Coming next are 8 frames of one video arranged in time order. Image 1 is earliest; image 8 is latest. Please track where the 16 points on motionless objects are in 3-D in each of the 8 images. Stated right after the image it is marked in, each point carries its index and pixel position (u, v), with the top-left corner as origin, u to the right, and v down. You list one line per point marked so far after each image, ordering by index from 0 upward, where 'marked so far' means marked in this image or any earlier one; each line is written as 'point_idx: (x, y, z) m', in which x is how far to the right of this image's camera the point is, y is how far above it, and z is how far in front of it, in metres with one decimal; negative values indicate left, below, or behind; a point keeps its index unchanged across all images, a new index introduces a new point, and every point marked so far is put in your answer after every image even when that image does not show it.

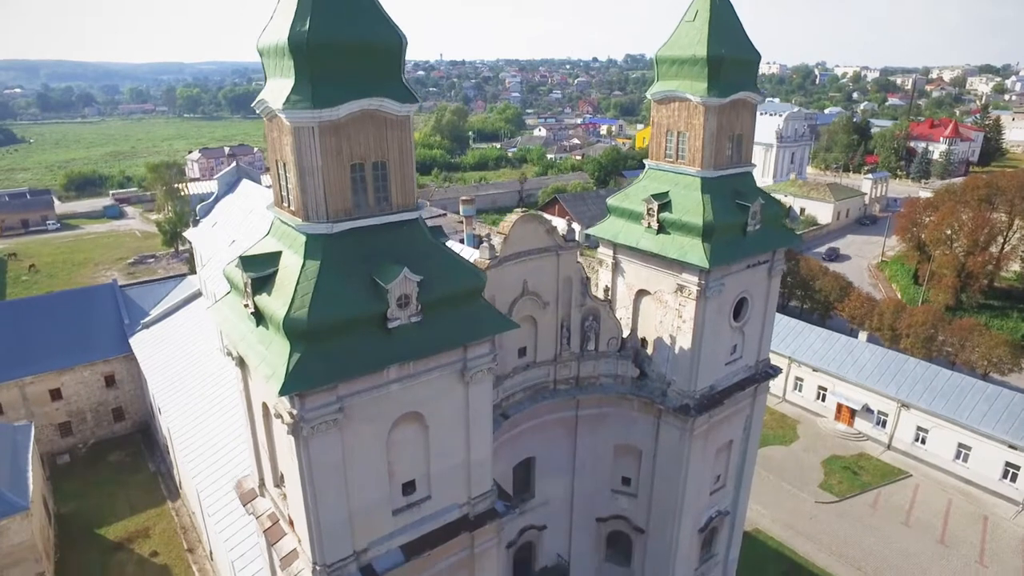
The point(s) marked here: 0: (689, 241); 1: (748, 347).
0: (+4.3, +1.1, +15.9) m
1: (+6.5, -1.6, +18.0) m
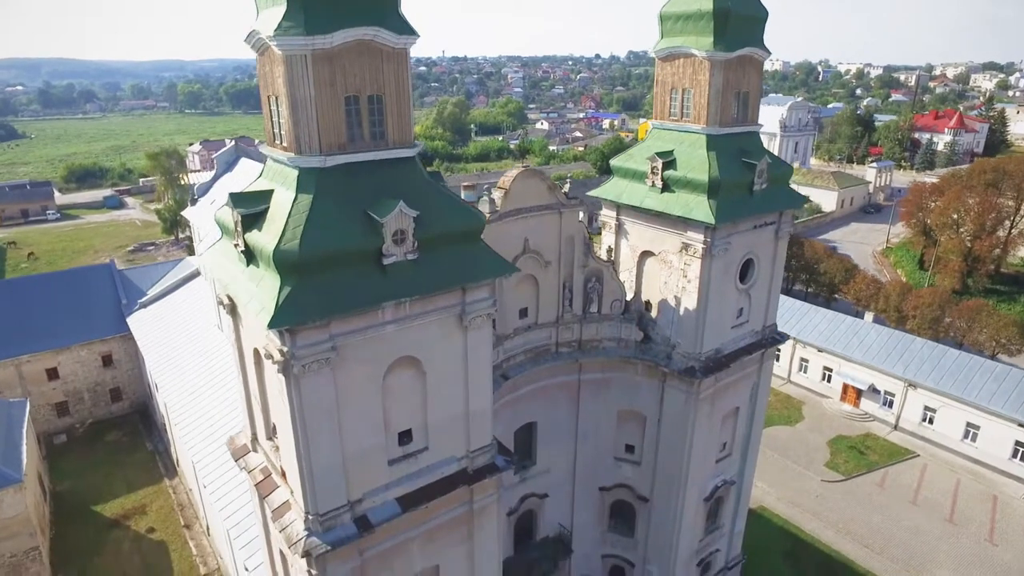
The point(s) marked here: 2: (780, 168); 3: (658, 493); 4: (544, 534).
0: (+4.3, +2.1, +15.5) m
1: (+6.6, -0.6, +17.6) m
2: (+6.8, +3.0, +16.5) m
3: (+4.1, -5.8, +18.3) m
4: (+0.9, -7.2, +18.9) m
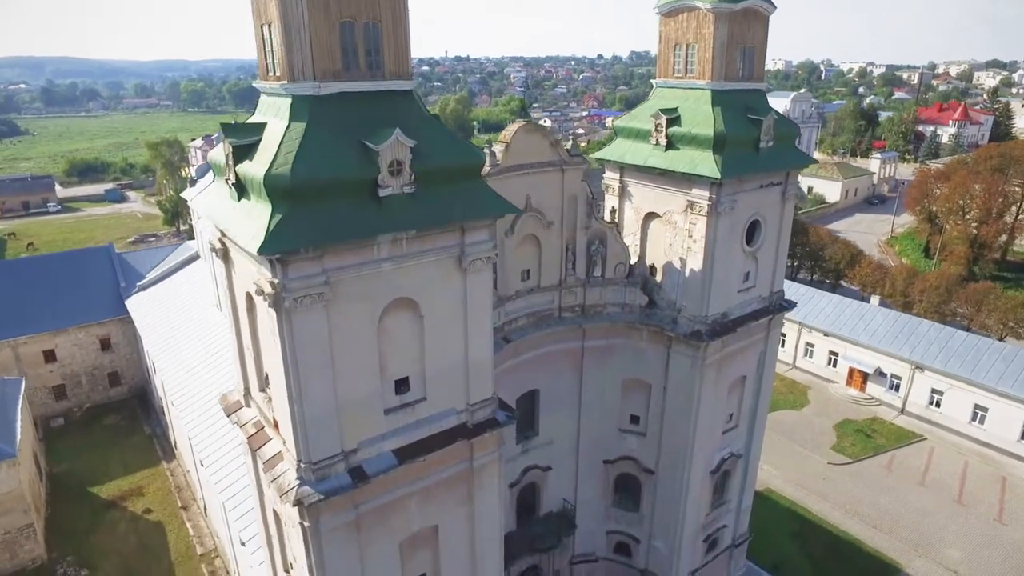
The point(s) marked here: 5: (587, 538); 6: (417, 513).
0: (+4.4, +3.1, +15.1) m
1: (+6.6, +0.4, +17.2) m
2: (+6.8, +4.0, +16.1) m
3: (+4.2, -4.9, +17.9) m
4: (+1.0, -6.3, +18.5) m
5: (+2.3, -7.6, +19.6) m
6: (-1.8, -4.1, +11.8) m
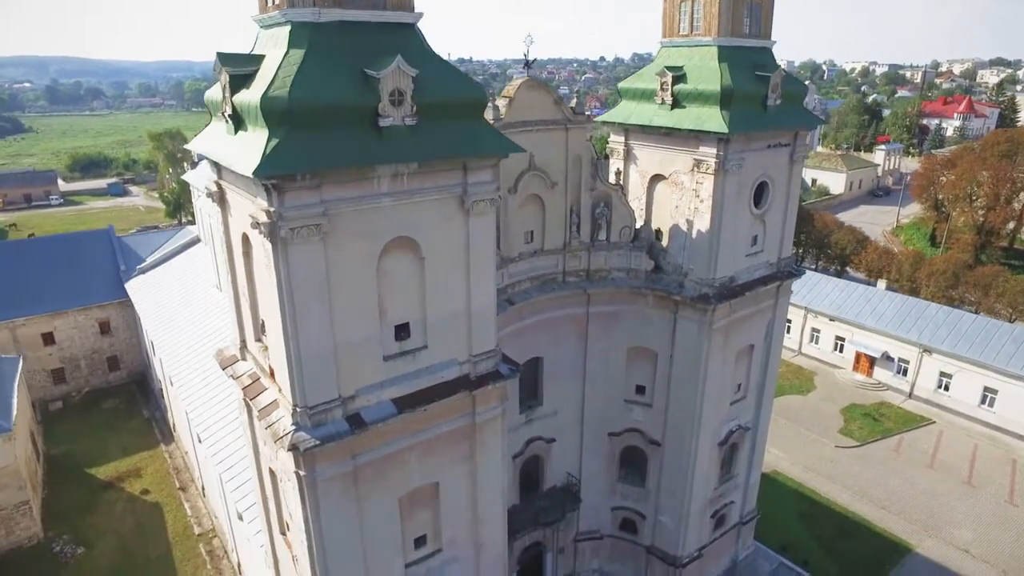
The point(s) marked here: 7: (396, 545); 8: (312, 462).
0: (+4.4, +4.0, +14.8) m
1: (+6.7, +1.3, +16.8) m
2: (+6.9, +4.9, +15.8) m
3: (+4.3, -4.0, +17.5) m
4: (+1.0, -5.4, +18.1) m
5: (+2.4, -6.7, +19.2) m
6: (-1.7, -3.2, +11.5) m
7: (-2.1, -4.7, +11.7) m
8: (-3.1, -2.7, +10.1) m
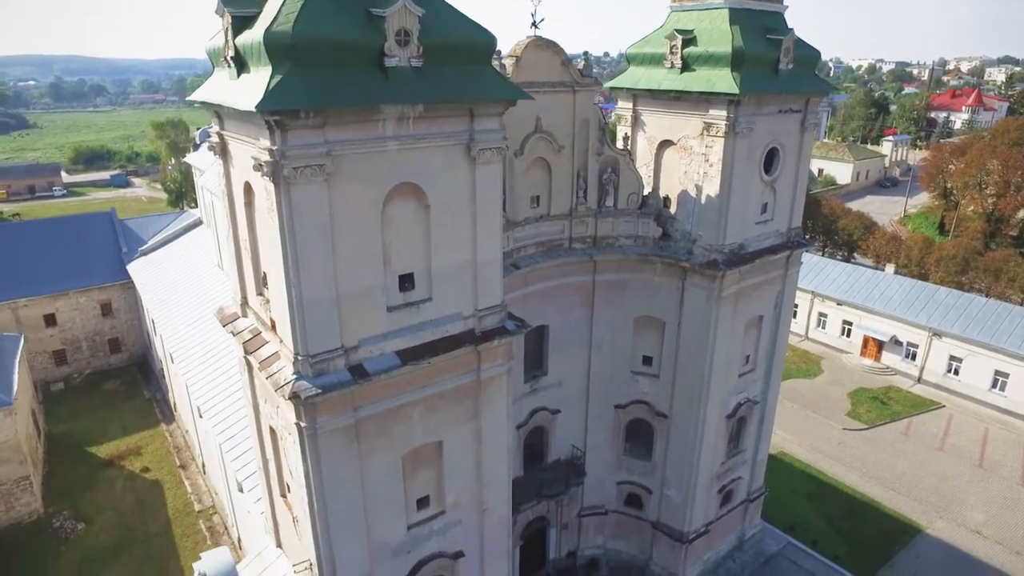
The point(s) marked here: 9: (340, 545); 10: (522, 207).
0: (+4.6, +4.8, +14.5) m
1: (+6.8, +2.0, +16.6) m
2: (+7.0, +5.7, +15.5) m
3: (+4.4, -3.2, +17.2) m
4: (+1.2, -4.6, +17.9) m
5: (+2.5, -5.9, +19.0) m
6: (-1.6, -2.4, +11.3) m
7: (-2.0, -3.8, +11.5) m
8: (-3.0, -1.9, +9.9) m
9: (-2.9, -4.3, +10.9) m
10: (+0.2, +1.9, +15.1) m
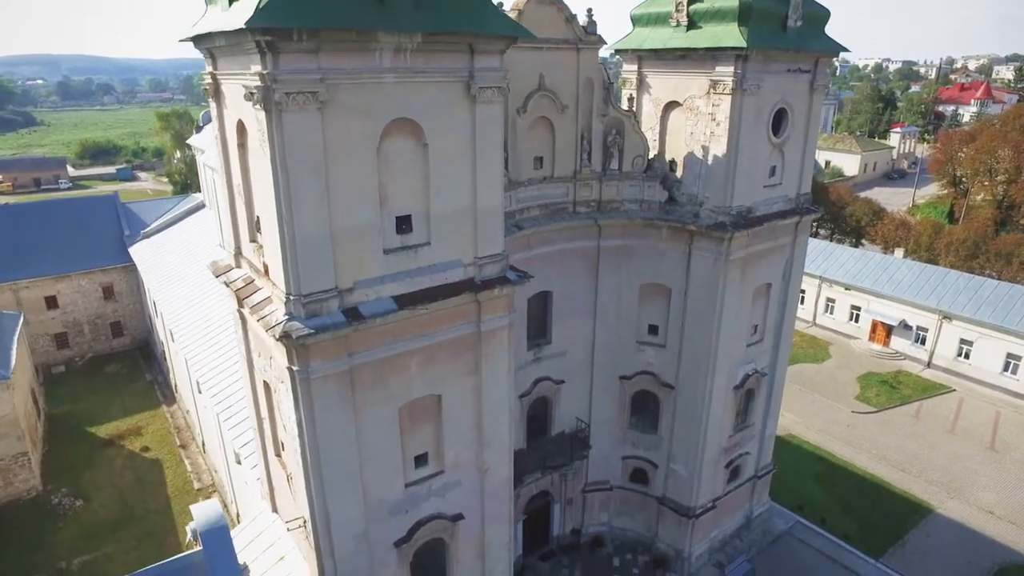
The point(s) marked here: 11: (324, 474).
0: (+4.6, +5.7, +14.2) m
1: (+6.9, +2.9, +16.2) m
2: (+7.1, +6.5, +15.2) m
3: (+4.4, -2.3, +16.8) m
4: (+1.2, -3.8, +17.5) m
5: (+2.6, -5.0, +18.6) m
6: (-1.6, -1.5, +10.9) m
7: (-2.0, -3.0, +11.2) m
8: (-3.0, -1.0, +9.6) m
9: (-2.9, -3.4, +10.5) m
10: (+0.3, +2.7, +14.7) m
11: (-3.0, -2.9, +10.3) m
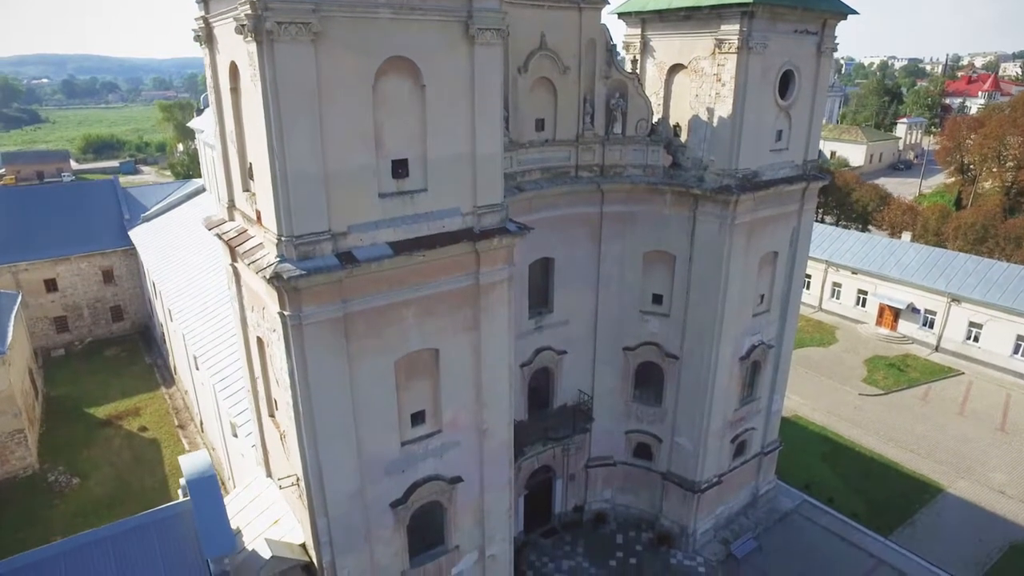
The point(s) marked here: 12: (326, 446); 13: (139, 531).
0: (+4.6, +6.5, +13.9) m
1: (+6.9, +3.7, +15.9) m
2: (+7.1, +7.3, +14.8) m
3: (+4.5, -1.5, +16.5) m
4: (+1.3, -3.0, +17.2) m
5: (+2.6, -4.3, +18.3) m
6: (-1.6, -0.7, +10.6) m
7: (-2.0, -2.1, +10.9) m
8: (-3.0, -0.2, +9.3) m
9: (-2.9, -2.6, +10.3) m
10: (+0.3, +3.5, +14.4) m
11: (-3.0, -2.1, +10.0) m
12: (-2.9, -2.5, +10.2) m
13: (-6.2, -3.9, +10.8) m
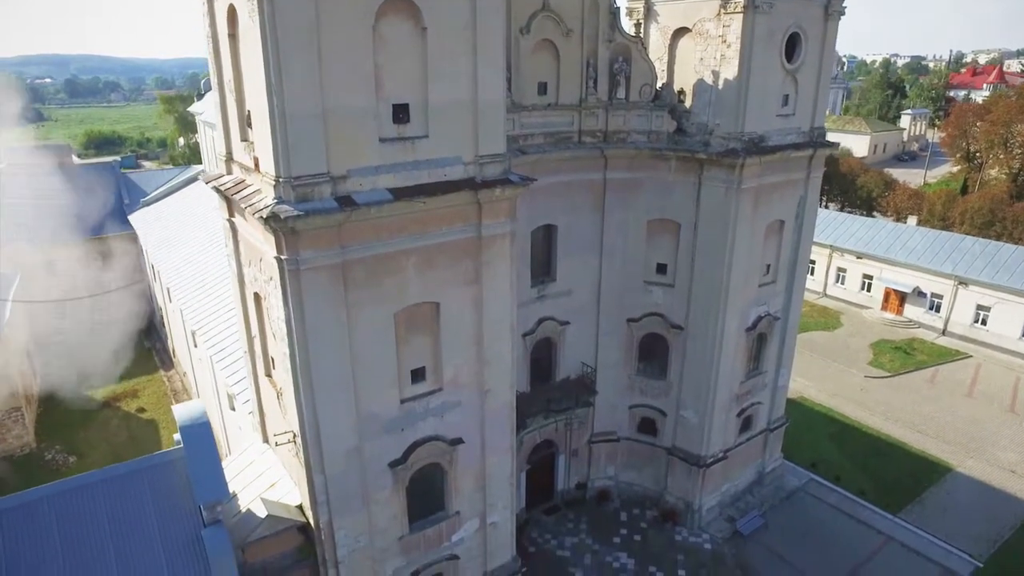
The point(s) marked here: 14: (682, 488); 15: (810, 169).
0: (+4.7, +7.2, +13.7) m
1: (+7.0, +4.4, +15.6) m
2: (+7.2, +8.1, +14.6) m
3: (+4.5, -0.8, +16.3) m
4: (+1.3, -2.2, +16.9) m
5: (+2.7, -3.5, +18.0) m
6: (-1.5, +0.1, +10.4) m
7: (-1.9, -1.4, +10.7) m
8: (-3.0, +0.6, +9.1) m
9: (-2.9, -1.8, +10.0) m
10: (+0.4, +4.3, +14.2) m
11: (-2.9, -1.4, +9.8) m
12: (-2.9, -1.7, +10.0) m
13: (-6.1, -3.1, +10.5) m
14: (+4.6, -5.4, +17.7) m
15: (+7.4, +3.0, +16.2) m
